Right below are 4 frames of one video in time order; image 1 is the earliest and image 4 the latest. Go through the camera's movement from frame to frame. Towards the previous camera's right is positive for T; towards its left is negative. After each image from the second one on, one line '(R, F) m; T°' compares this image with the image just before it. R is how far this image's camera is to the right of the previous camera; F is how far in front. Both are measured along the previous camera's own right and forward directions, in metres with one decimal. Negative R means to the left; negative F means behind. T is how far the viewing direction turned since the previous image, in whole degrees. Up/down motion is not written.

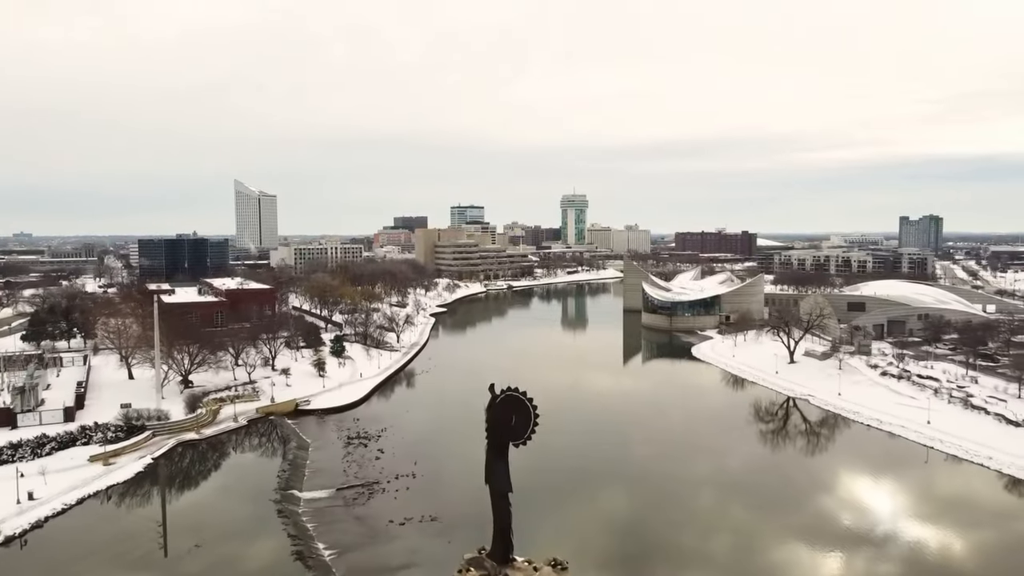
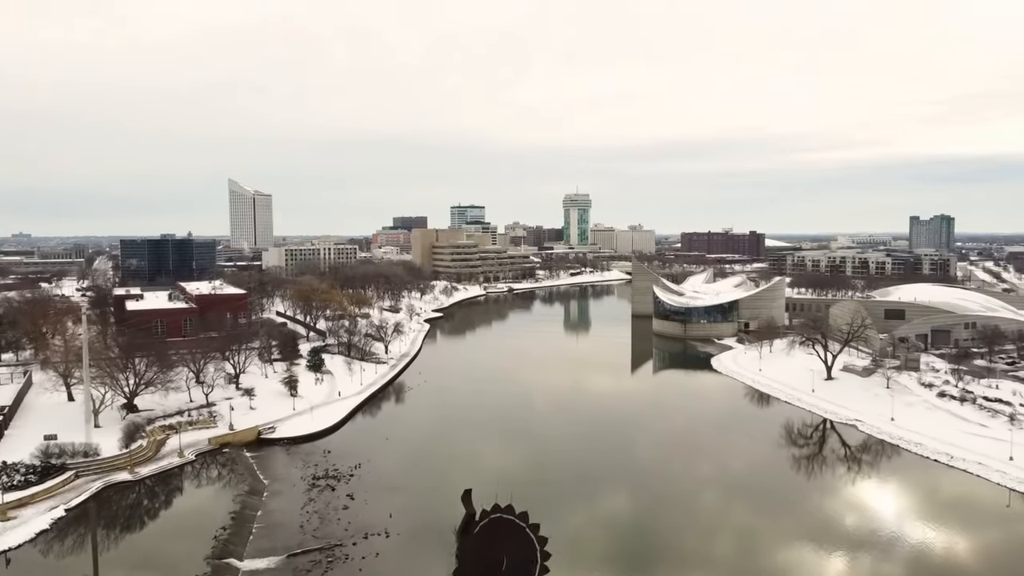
(+0.1, +4.0) m; 0°
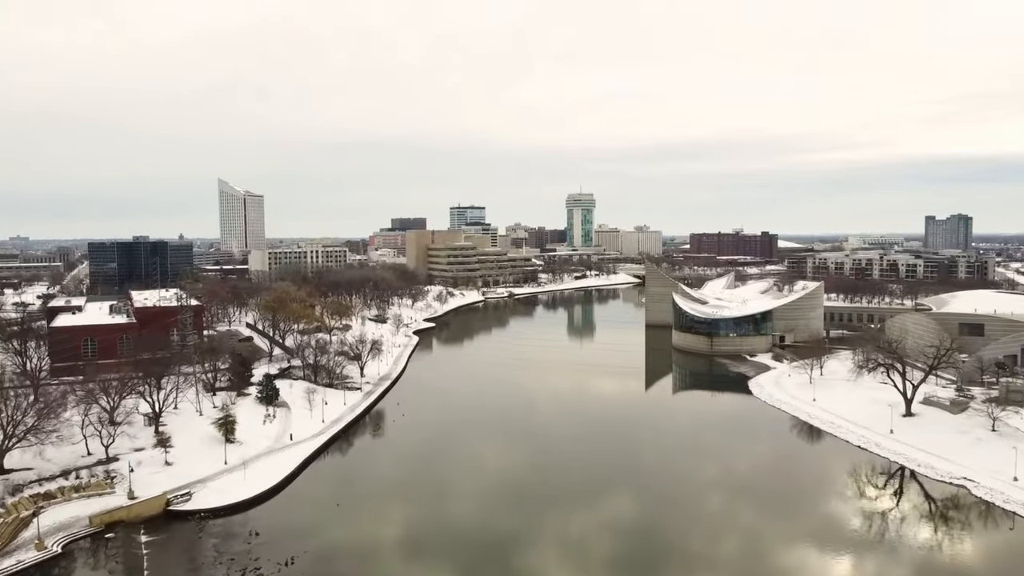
(+0.2, +6.1) m; 0°
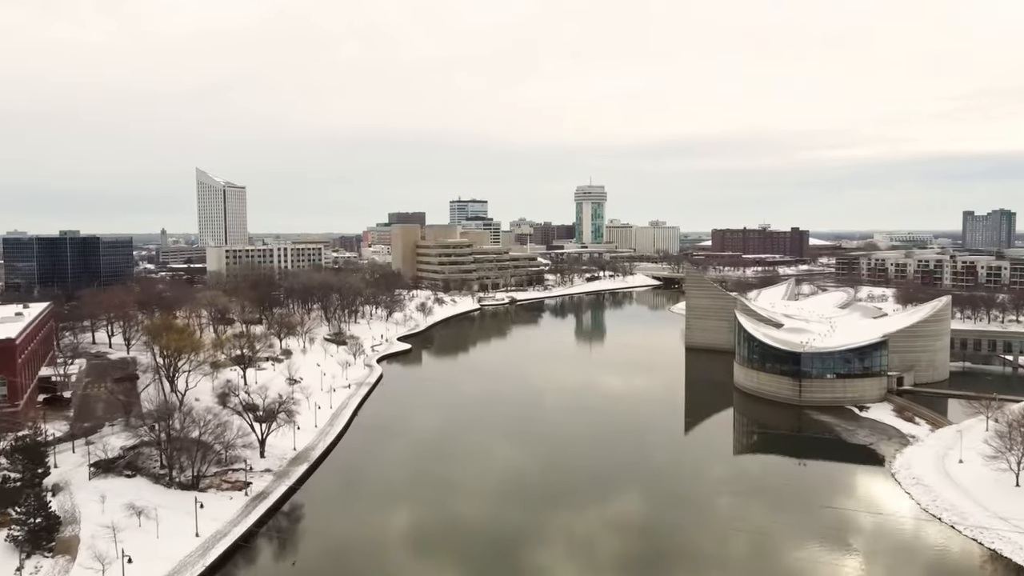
(+0.4, +12.5) m; 0°
